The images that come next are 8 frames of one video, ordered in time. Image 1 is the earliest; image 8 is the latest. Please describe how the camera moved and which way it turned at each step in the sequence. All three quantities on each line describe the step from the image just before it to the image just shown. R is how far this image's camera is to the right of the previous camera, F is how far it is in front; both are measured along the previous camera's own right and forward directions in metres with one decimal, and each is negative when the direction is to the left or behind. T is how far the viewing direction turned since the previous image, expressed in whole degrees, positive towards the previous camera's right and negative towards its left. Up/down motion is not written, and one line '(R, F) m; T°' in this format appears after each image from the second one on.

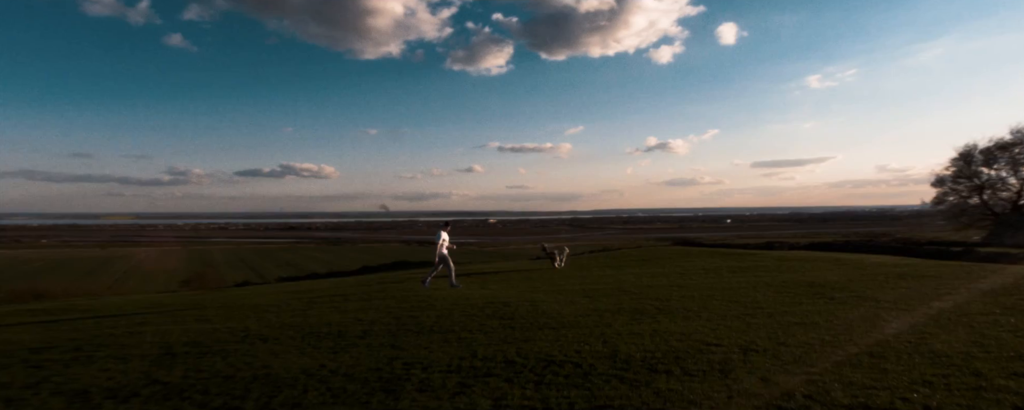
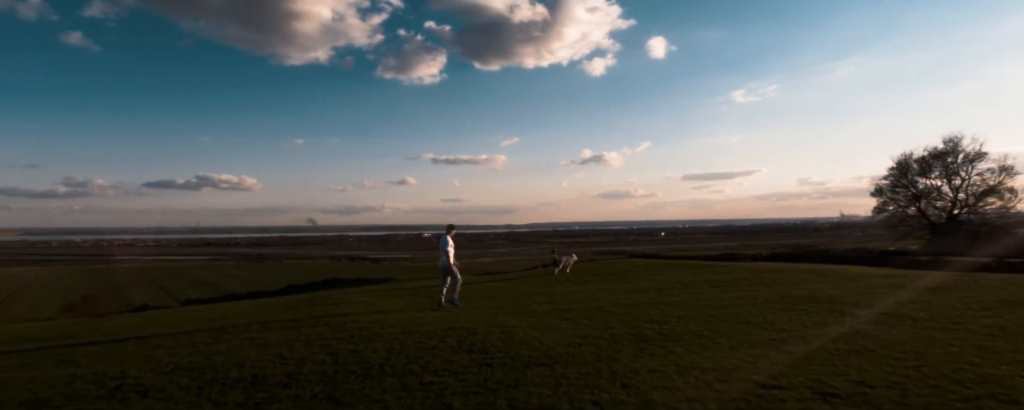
(-0.7, +2.4) m; +7°
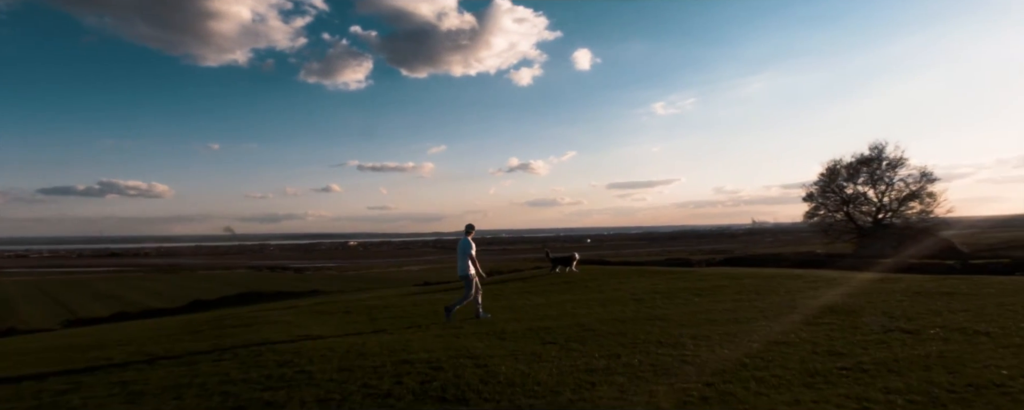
(-0.7, +2.6) m; +8°
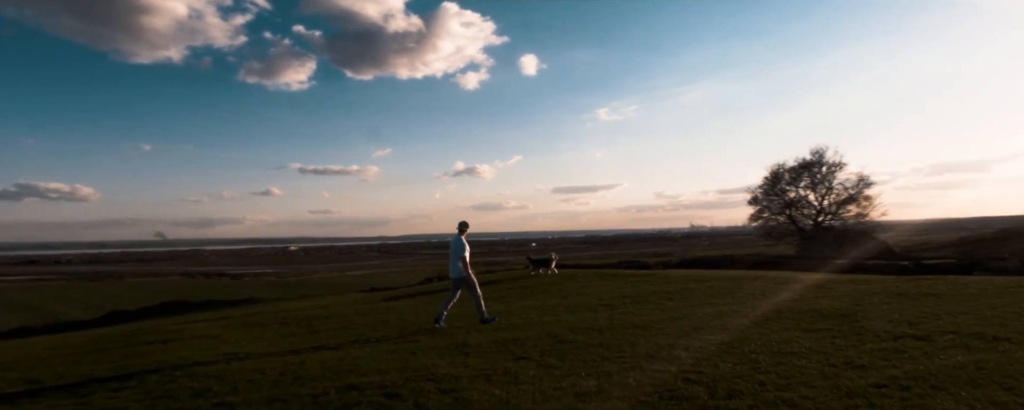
(-0.3, +1.3) m; +6°
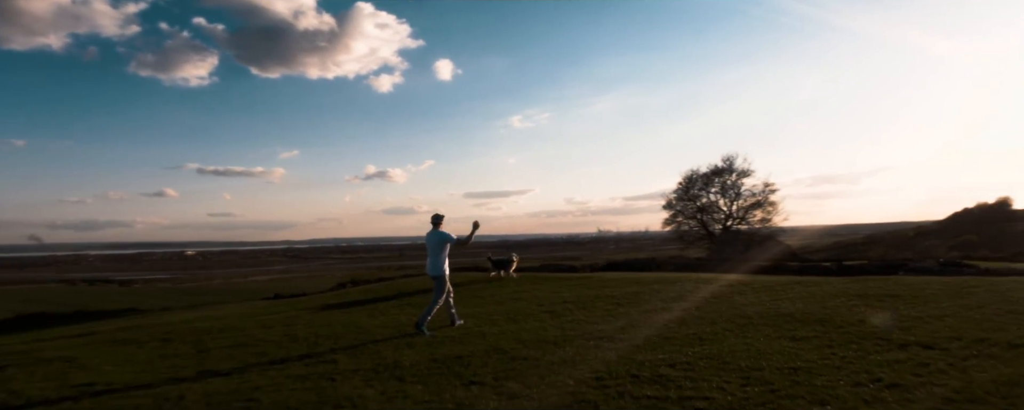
(-0.5, +1.7) m; +9°
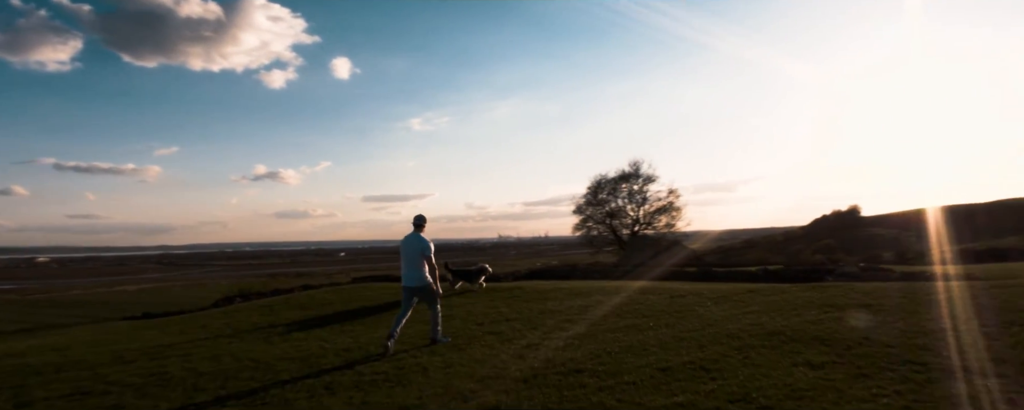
(-0.7, +2.0) m; +10°
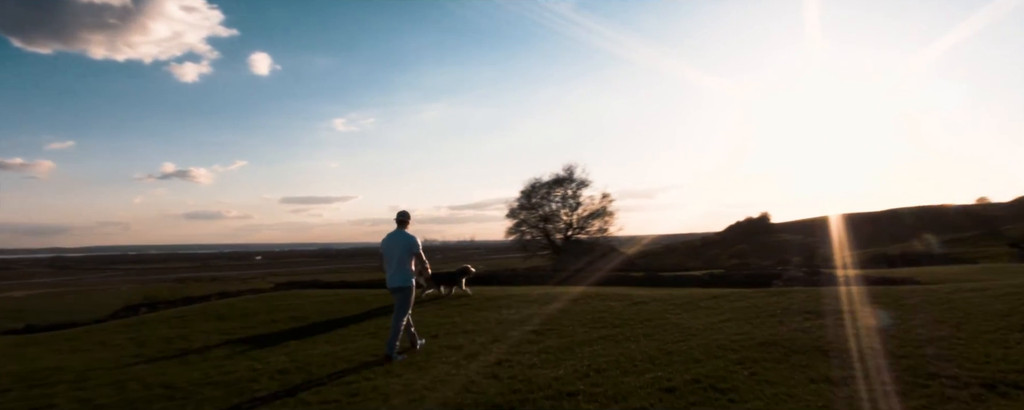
(-0.7, +1.1) m; +7°
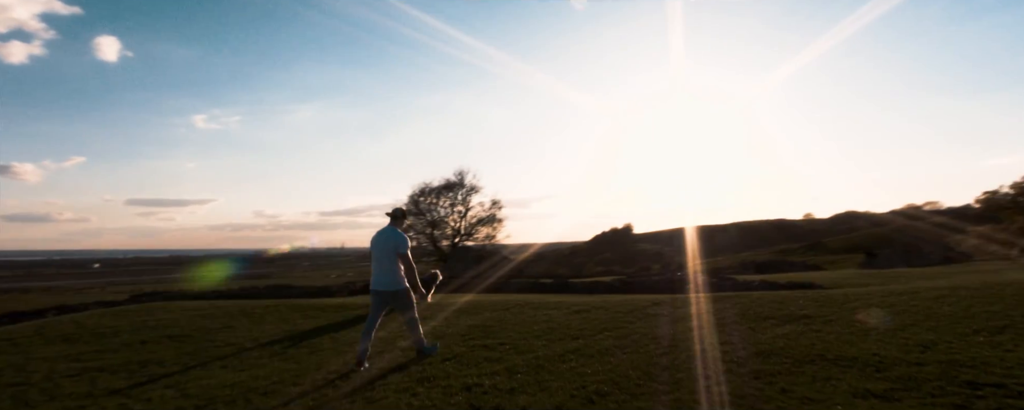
(-1.2, +1.5) m; +12°
